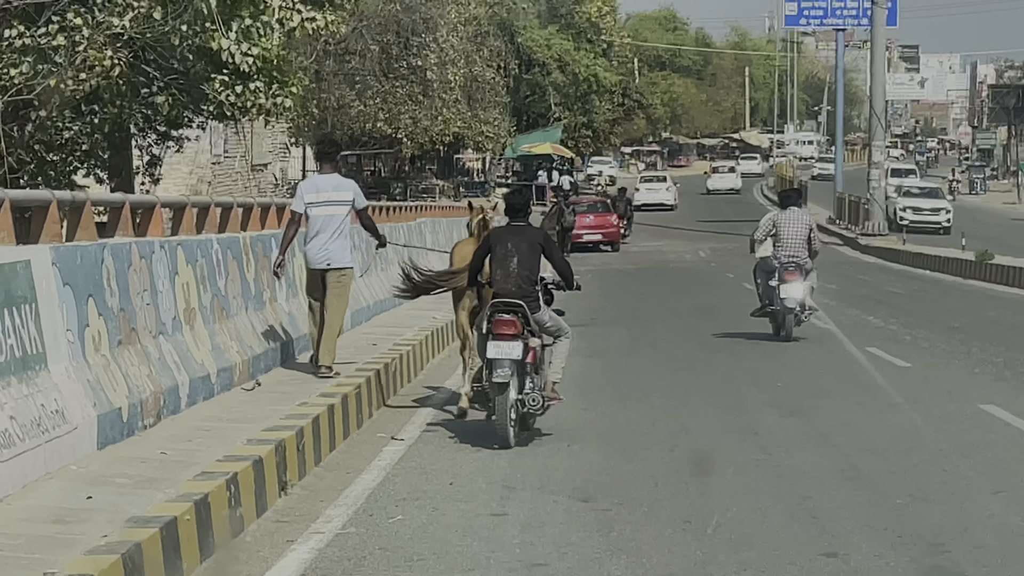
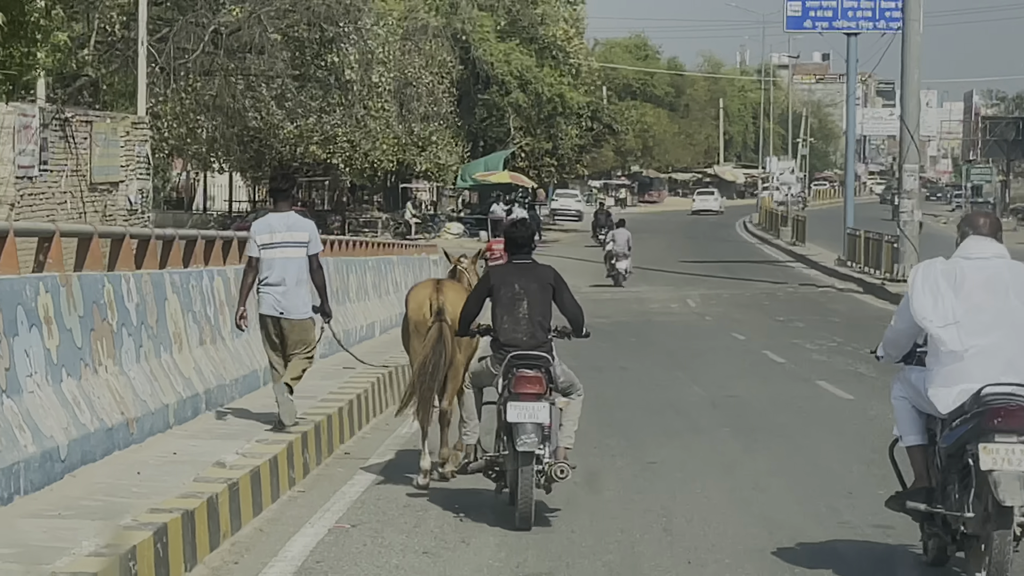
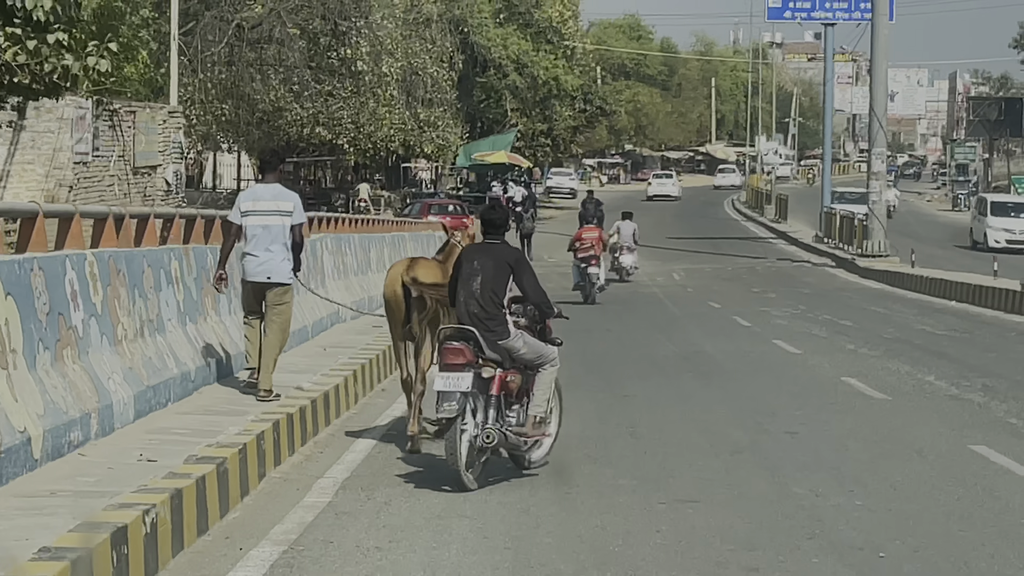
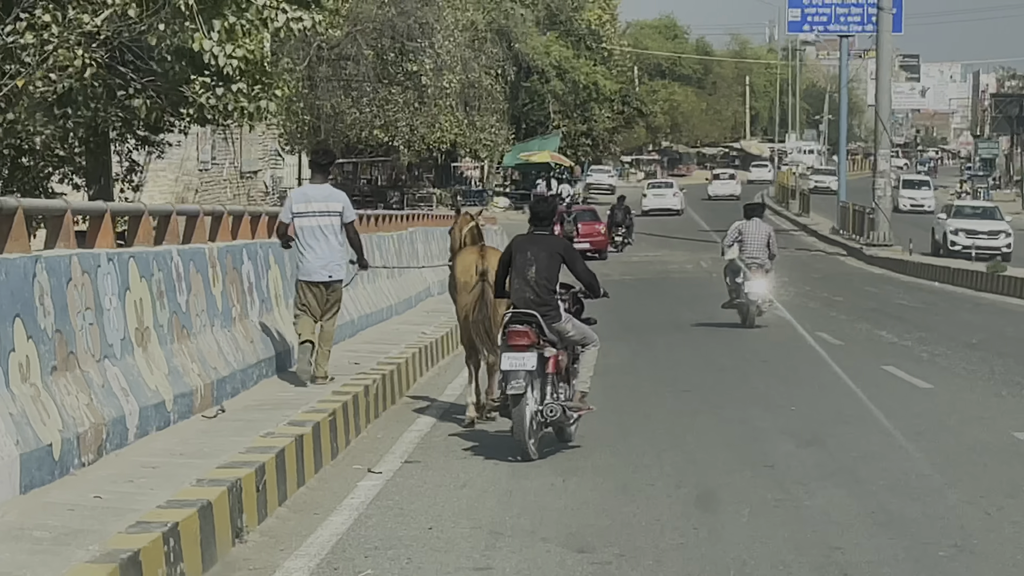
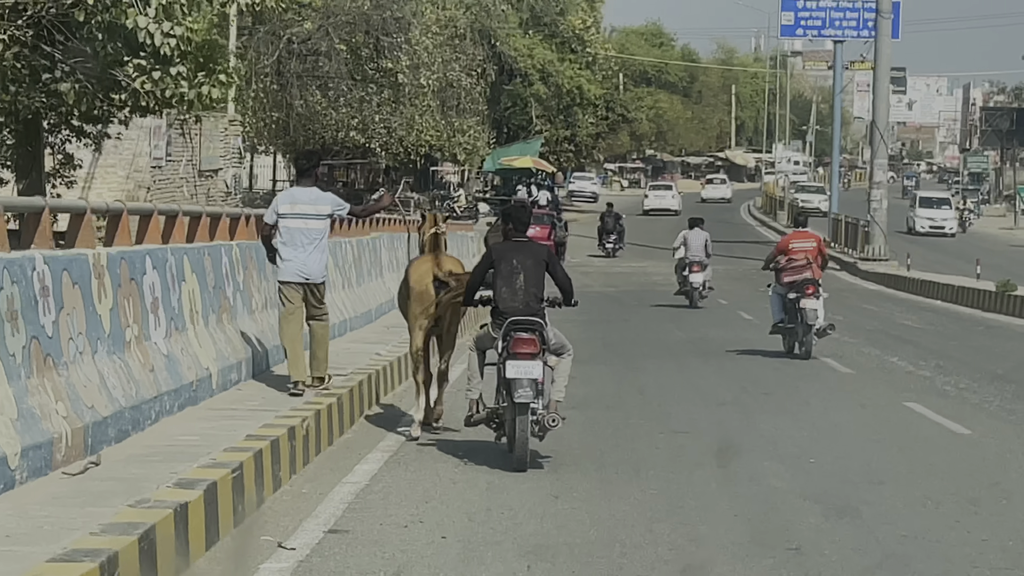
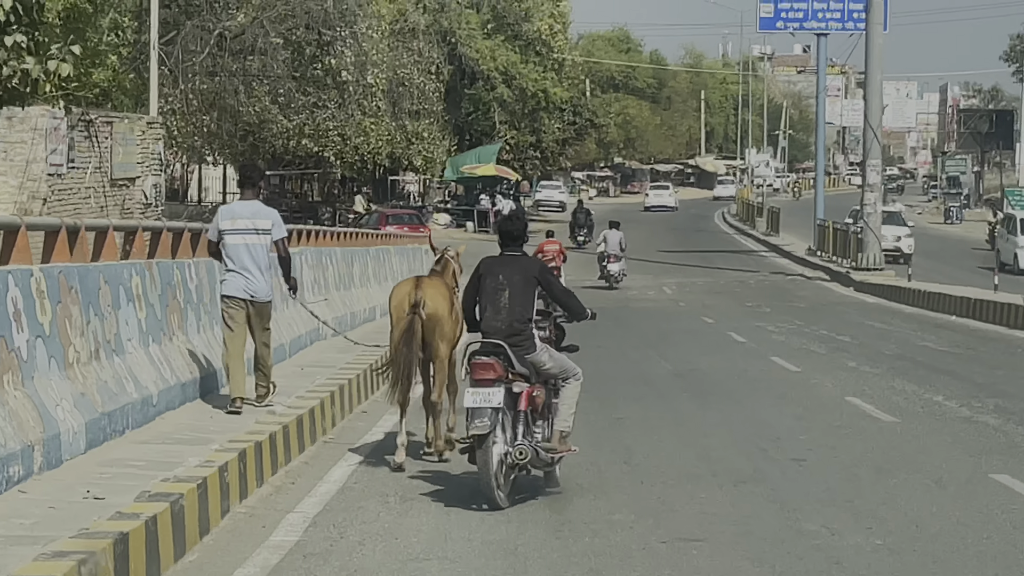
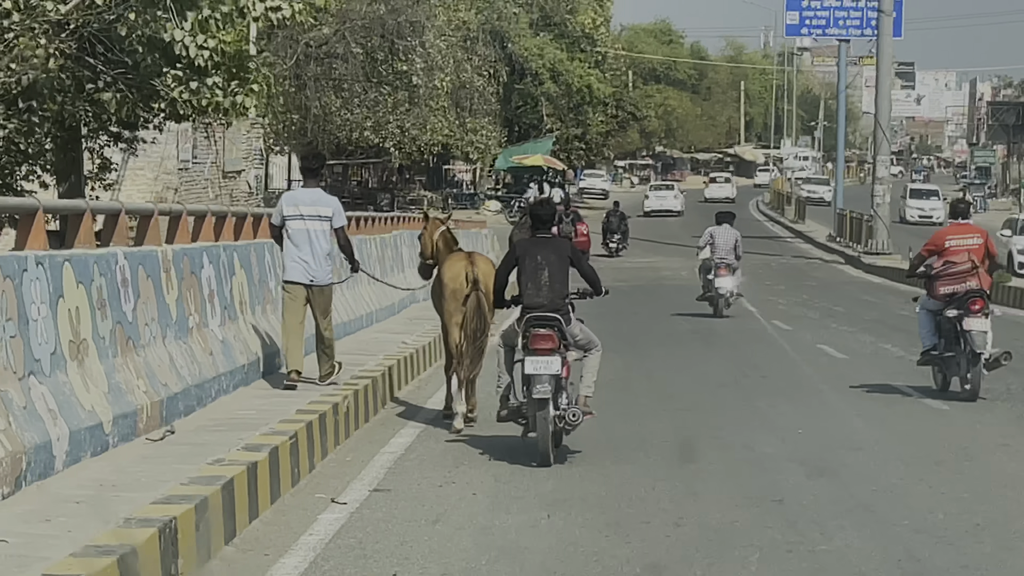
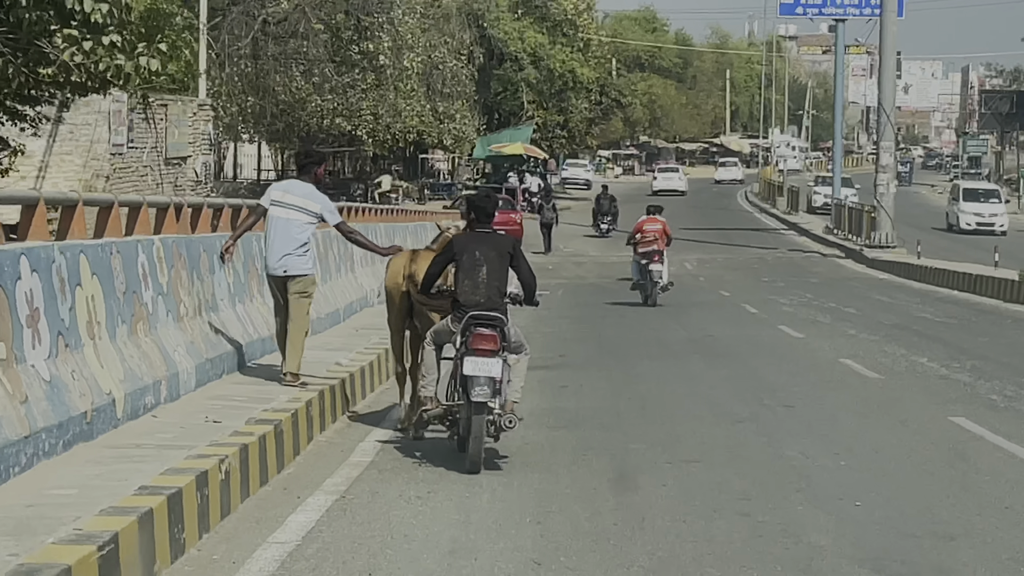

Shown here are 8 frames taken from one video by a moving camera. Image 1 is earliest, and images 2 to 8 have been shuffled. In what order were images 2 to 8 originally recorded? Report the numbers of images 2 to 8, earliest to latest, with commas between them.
4, 7, 5, 8, 3, 6, 2
